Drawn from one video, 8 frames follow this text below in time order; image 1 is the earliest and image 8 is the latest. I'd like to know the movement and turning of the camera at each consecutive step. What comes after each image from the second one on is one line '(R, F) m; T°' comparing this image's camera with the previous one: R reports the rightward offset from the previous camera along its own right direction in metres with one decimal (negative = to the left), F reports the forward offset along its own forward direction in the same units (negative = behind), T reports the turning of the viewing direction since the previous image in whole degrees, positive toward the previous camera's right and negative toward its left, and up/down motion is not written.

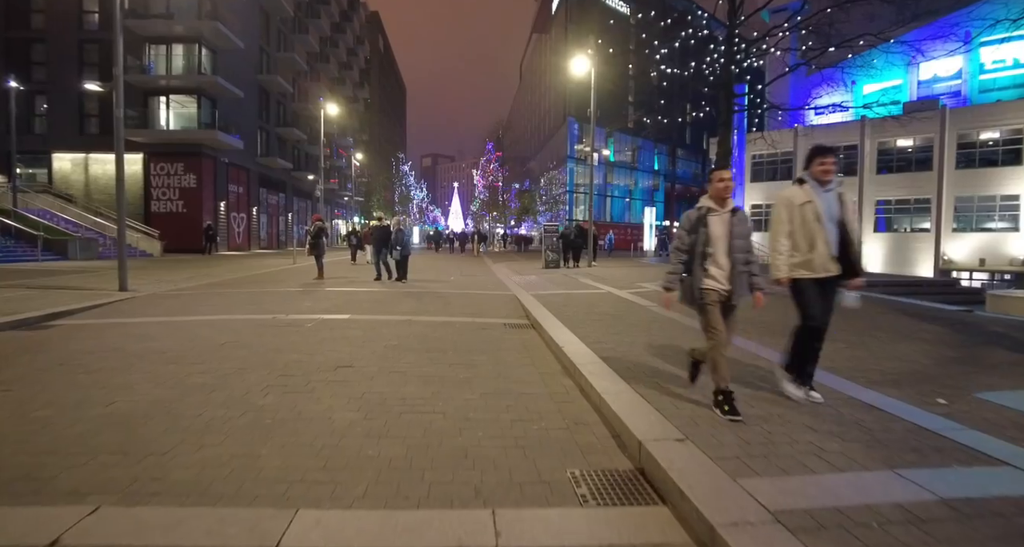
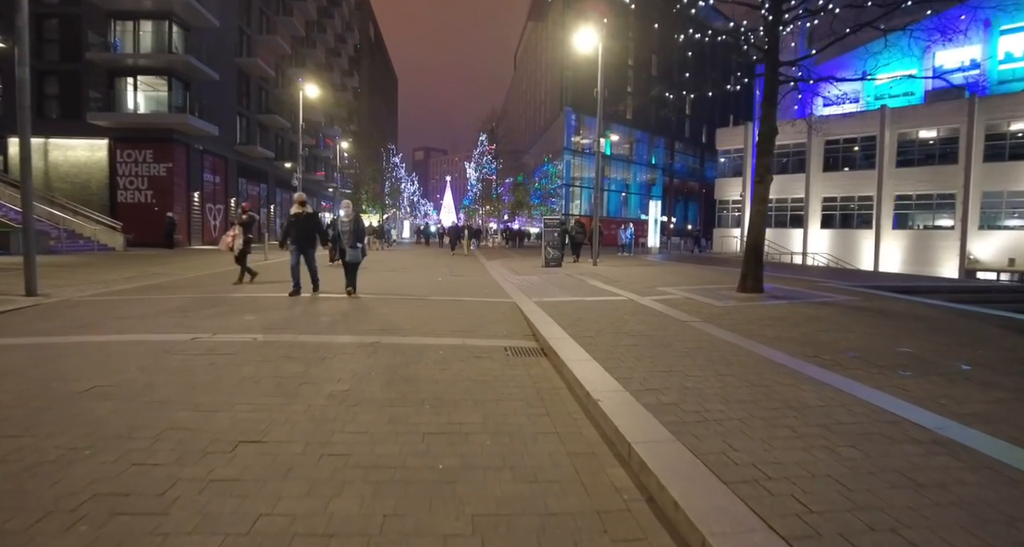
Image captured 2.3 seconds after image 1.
(-0.2, +2.4) m; +1°
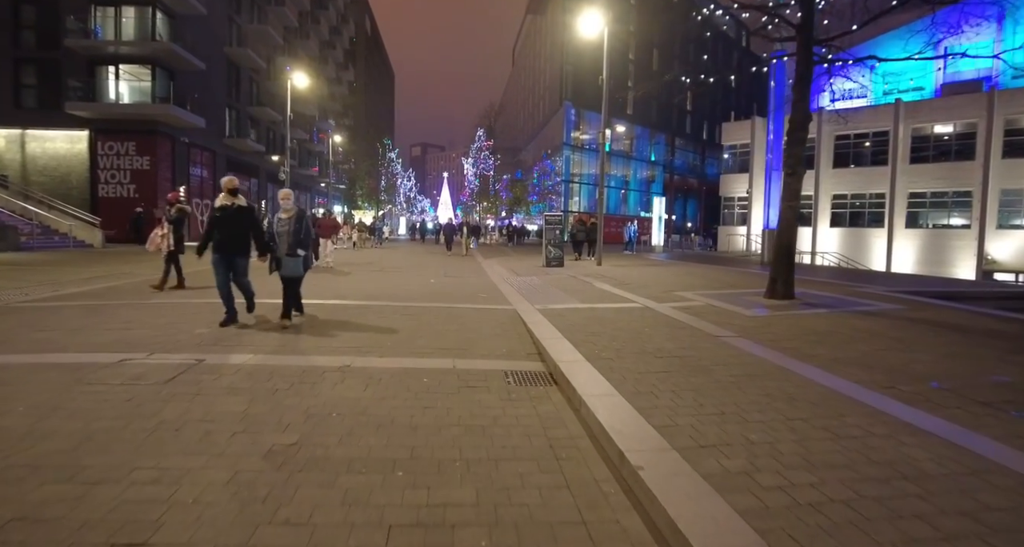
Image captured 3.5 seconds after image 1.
(-0.1, +1.3) m; 0°
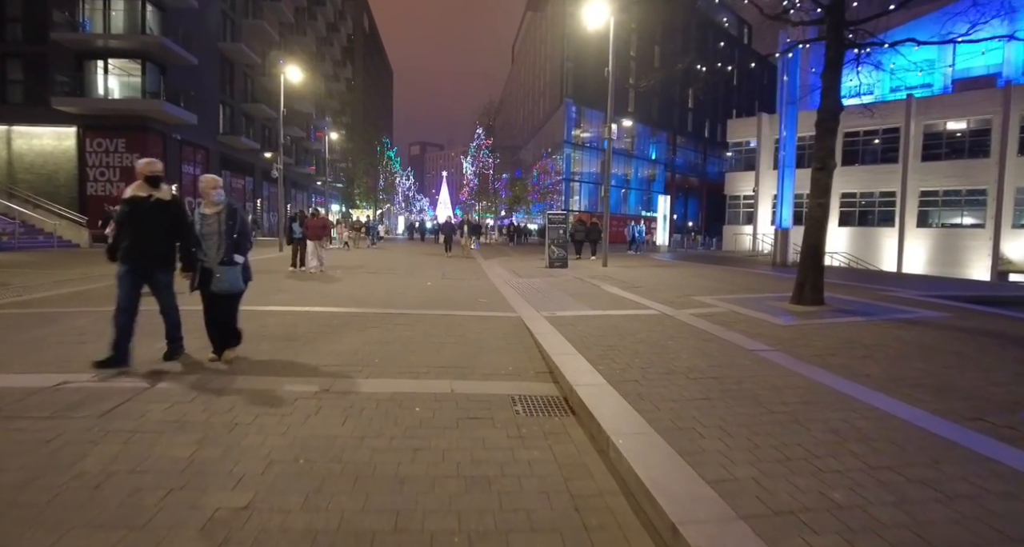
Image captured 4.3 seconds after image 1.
(-0.1, +0.9) m; 0°
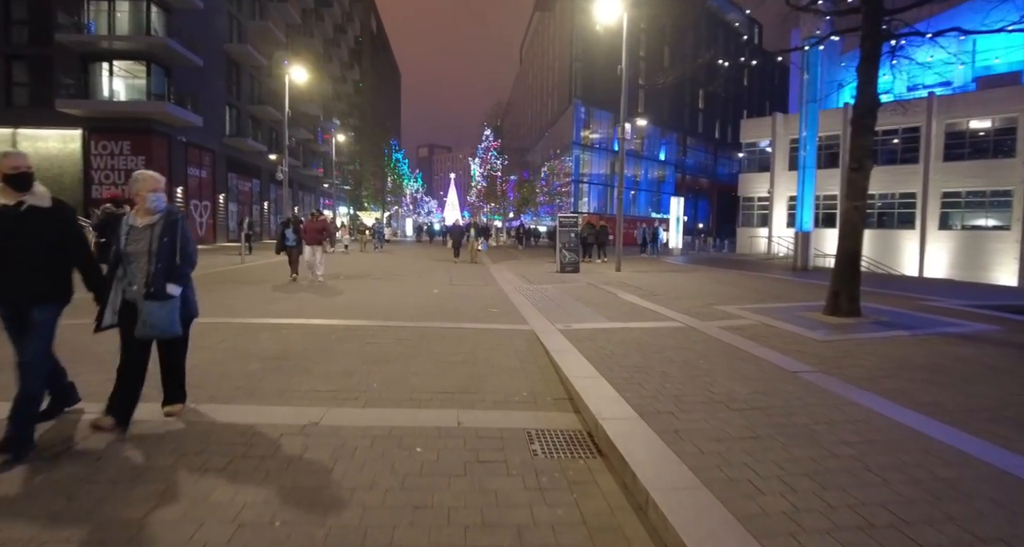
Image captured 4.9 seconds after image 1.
(-0.1, +0.6) m; -1°
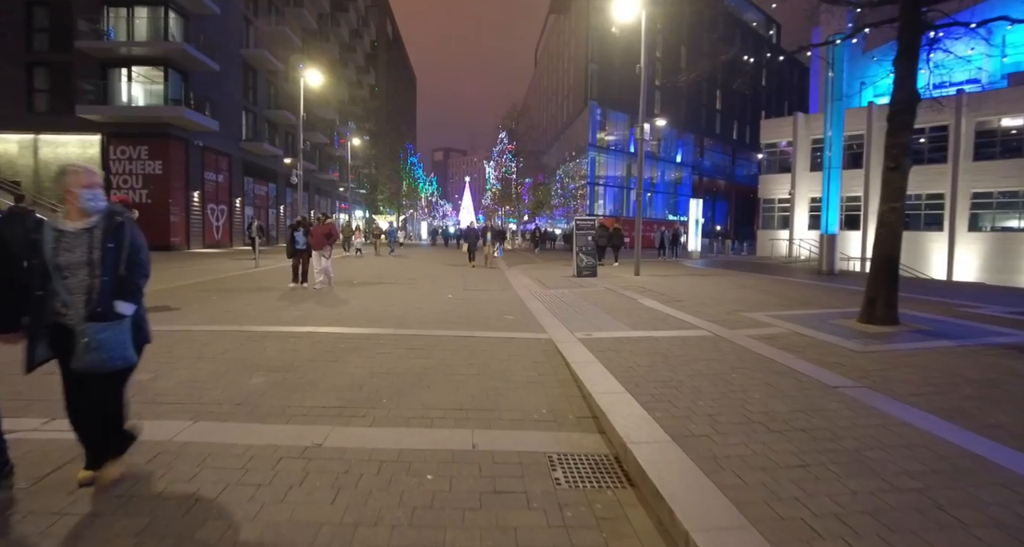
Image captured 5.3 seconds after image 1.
(0.0, +0.4) m; -2°
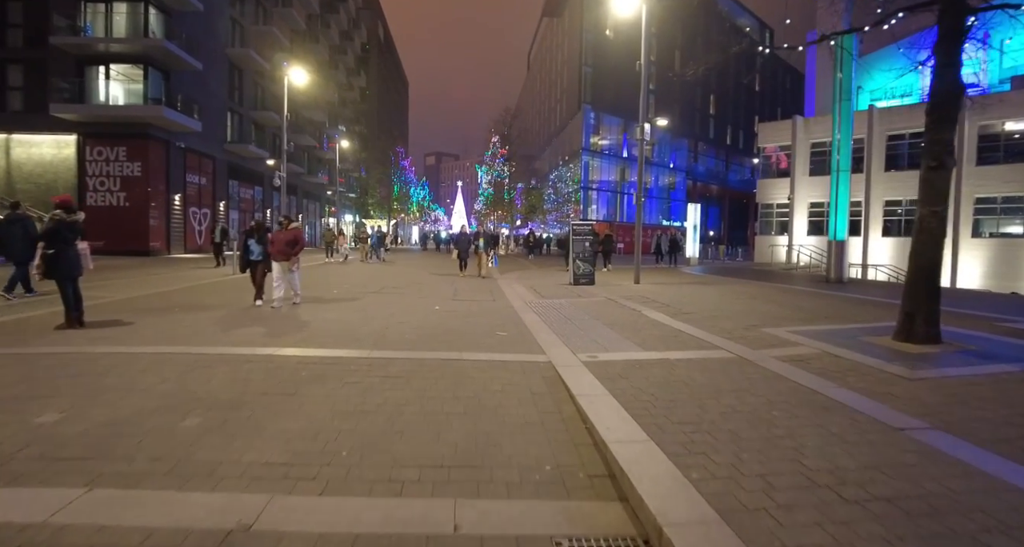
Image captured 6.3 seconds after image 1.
(0.0, +1.0) m; +1°
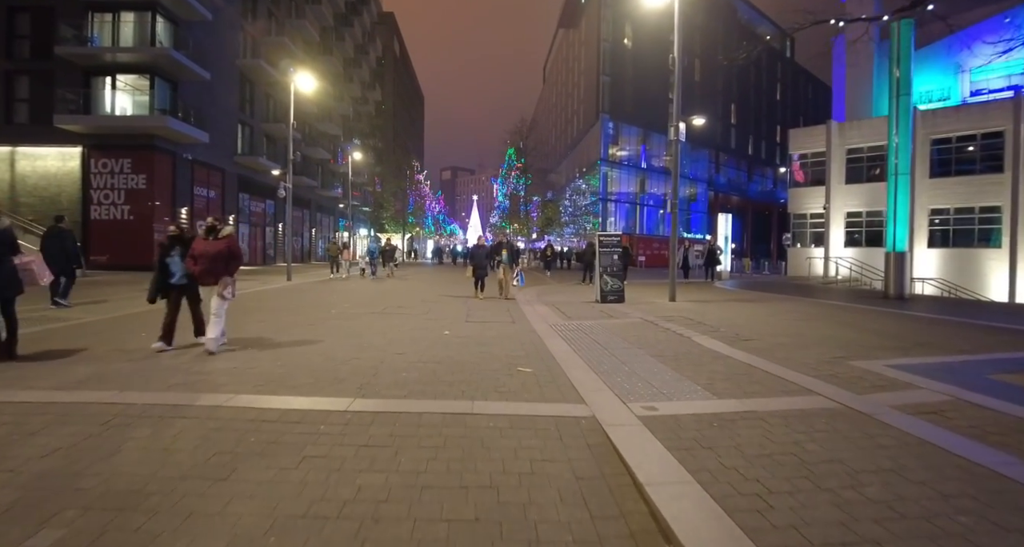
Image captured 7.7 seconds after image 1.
(-0.1, +1.6) m; -2°
